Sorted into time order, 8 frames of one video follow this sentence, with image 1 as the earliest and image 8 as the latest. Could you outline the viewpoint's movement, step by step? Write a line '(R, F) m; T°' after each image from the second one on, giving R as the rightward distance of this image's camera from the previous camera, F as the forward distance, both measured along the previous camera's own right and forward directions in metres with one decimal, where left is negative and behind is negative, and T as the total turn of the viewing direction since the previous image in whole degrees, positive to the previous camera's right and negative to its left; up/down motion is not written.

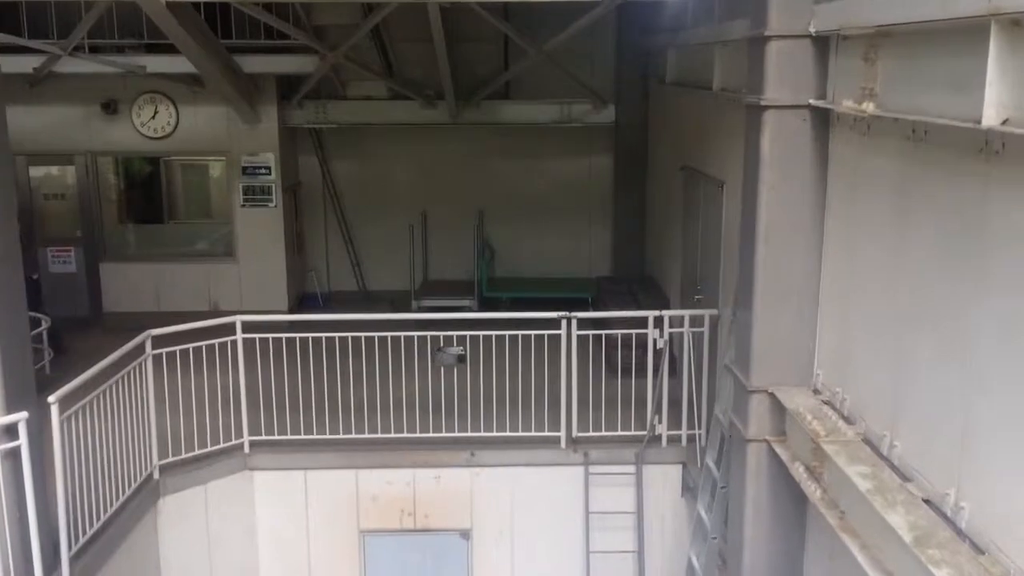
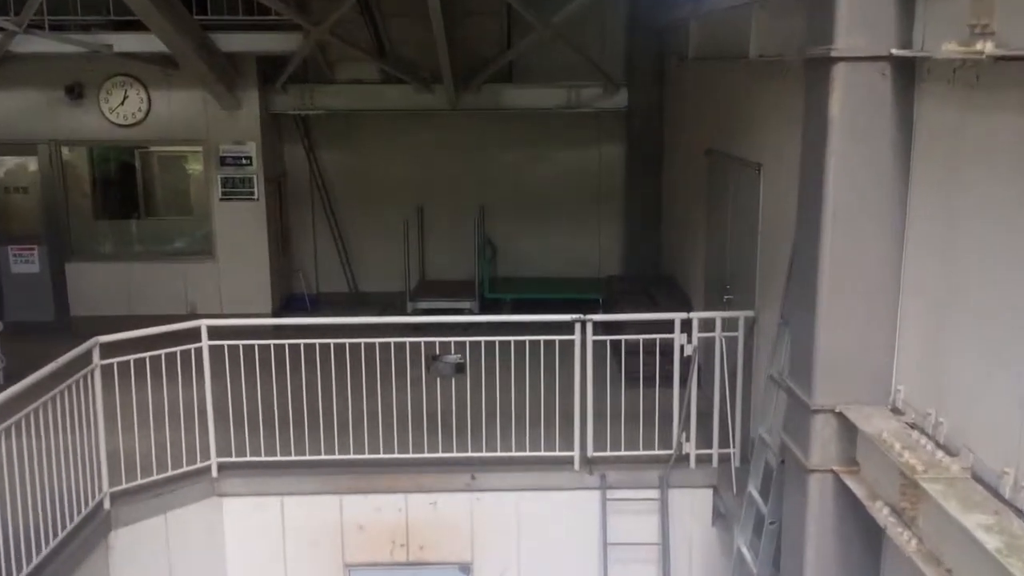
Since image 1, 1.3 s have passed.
(0.0, +0.8) m; 0°
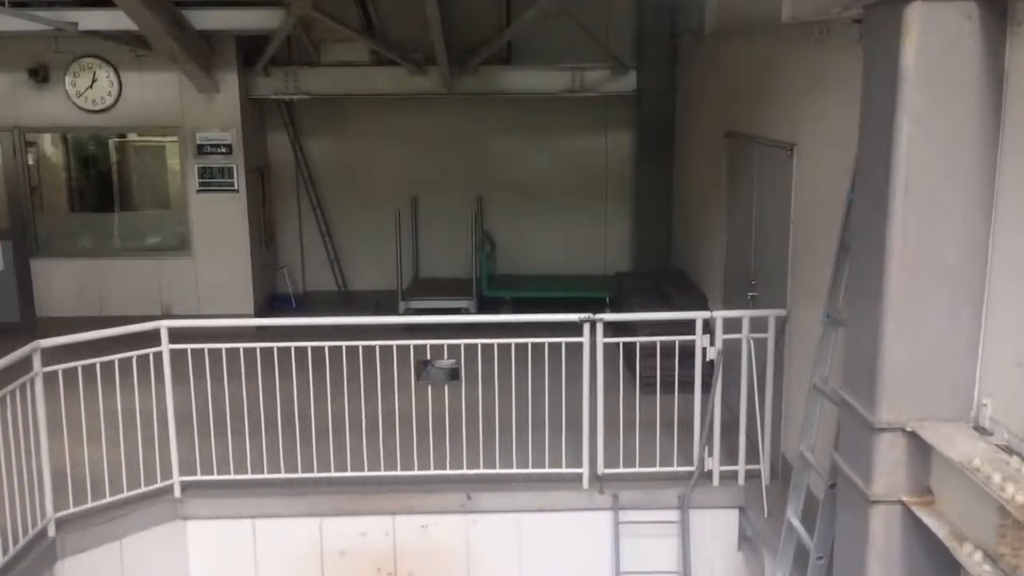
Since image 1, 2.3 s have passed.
(0.0, +0.6) m; 0°
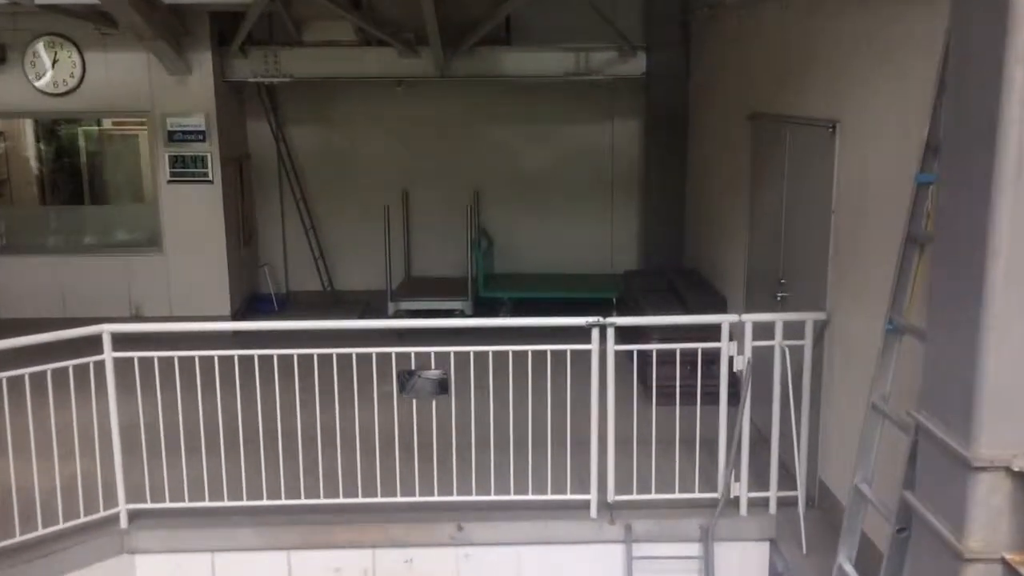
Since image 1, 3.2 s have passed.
(0.0, +0.6) m; 0°
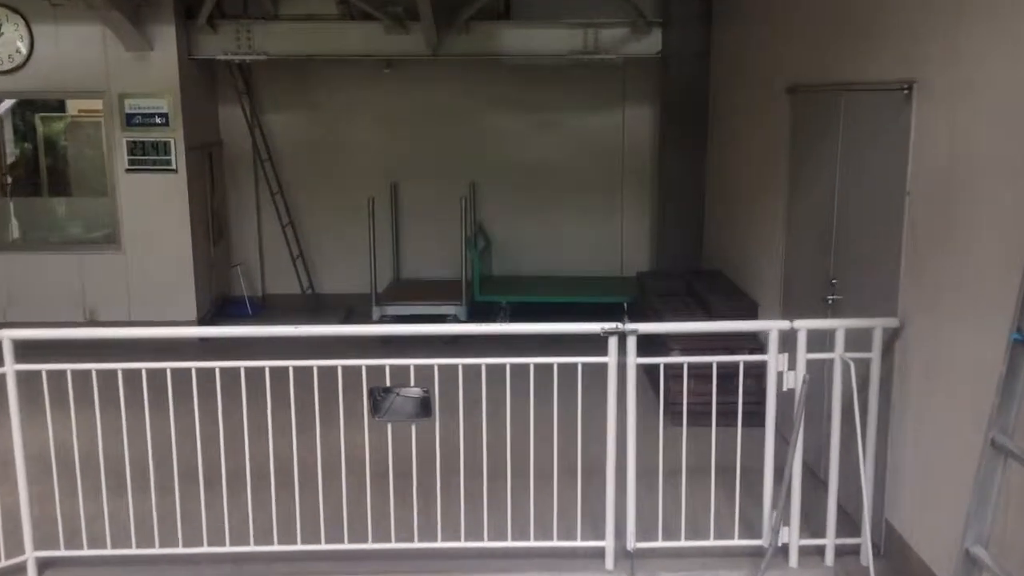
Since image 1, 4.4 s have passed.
(0.0, +0.8) m; 0°
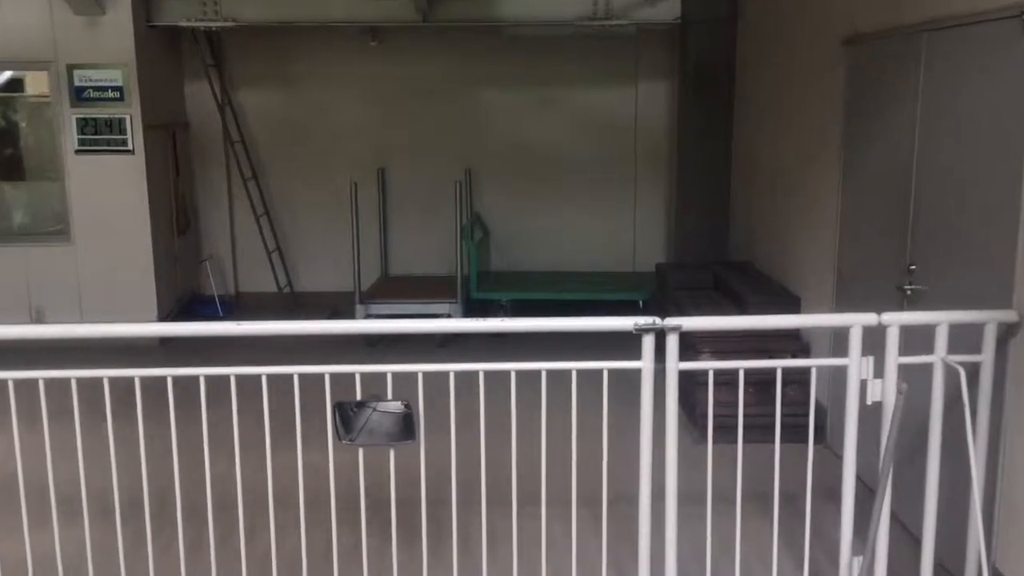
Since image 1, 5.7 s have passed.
(0.0, +0.8) m; 0°
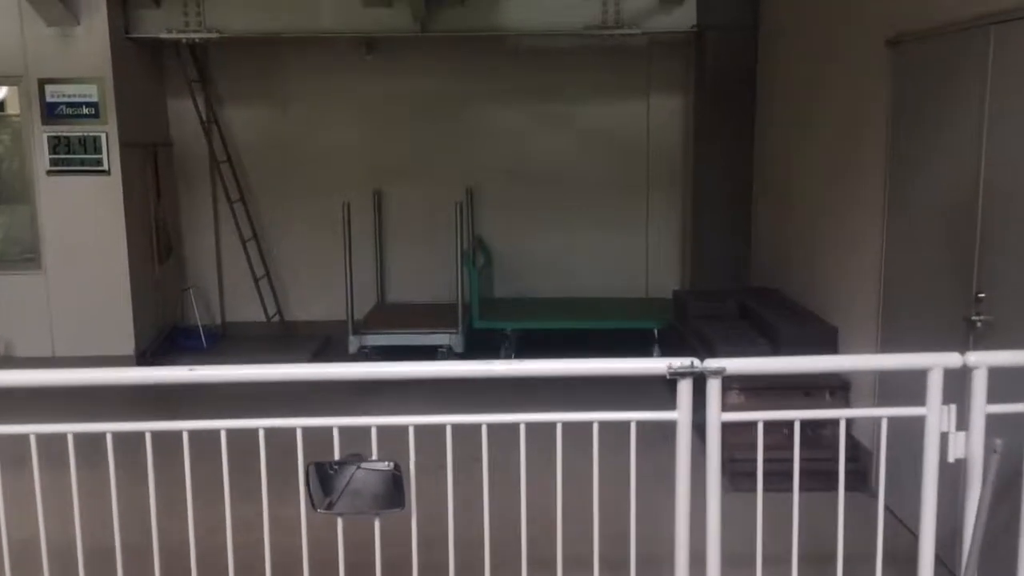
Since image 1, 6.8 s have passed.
(0.0, +0.4) m; 0°
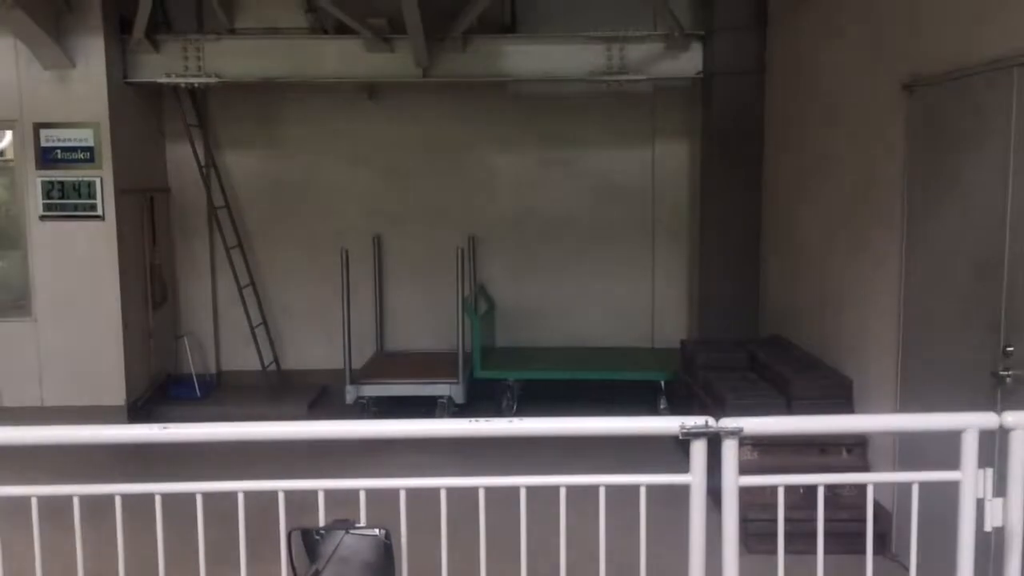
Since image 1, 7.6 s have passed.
(0.0, +0.1) m; 0°
